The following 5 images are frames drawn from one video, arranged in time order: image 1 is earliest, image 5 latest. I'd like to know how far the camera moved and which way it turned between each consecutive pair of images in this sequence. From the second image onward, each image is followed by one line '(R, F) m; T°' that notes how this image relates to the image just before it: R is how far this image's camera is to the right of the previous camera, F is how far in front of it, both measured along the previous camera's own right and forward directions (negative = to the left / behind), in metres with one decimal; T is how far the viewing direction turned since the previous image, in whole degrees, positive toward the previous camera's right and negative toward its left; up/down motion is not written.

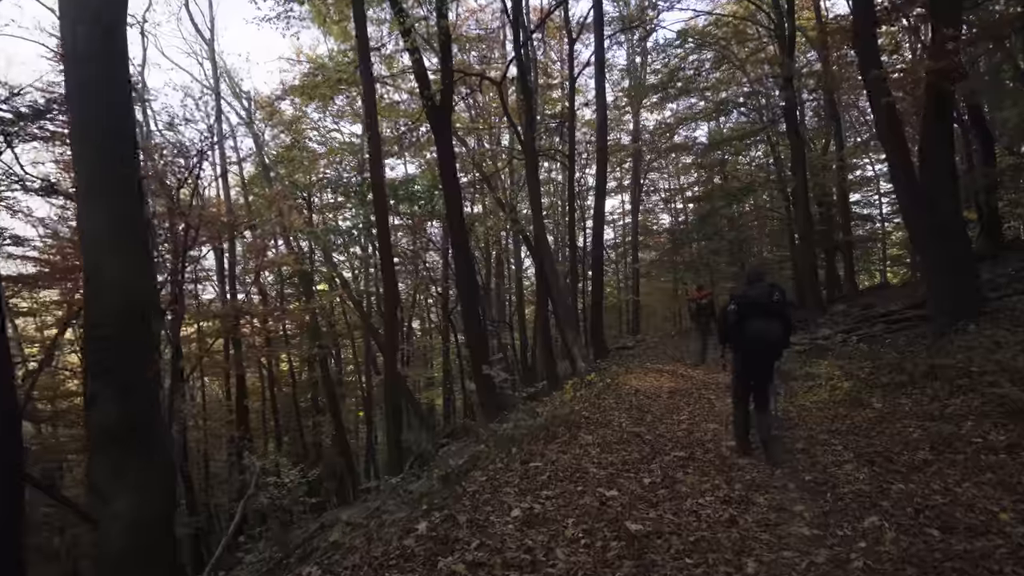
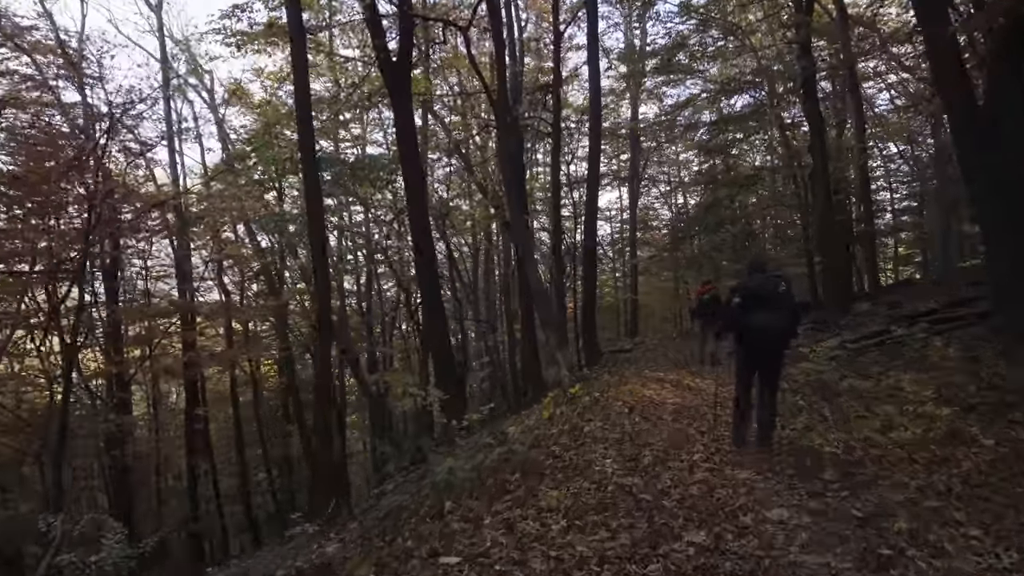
(+0.4, +2.0) m; 0°
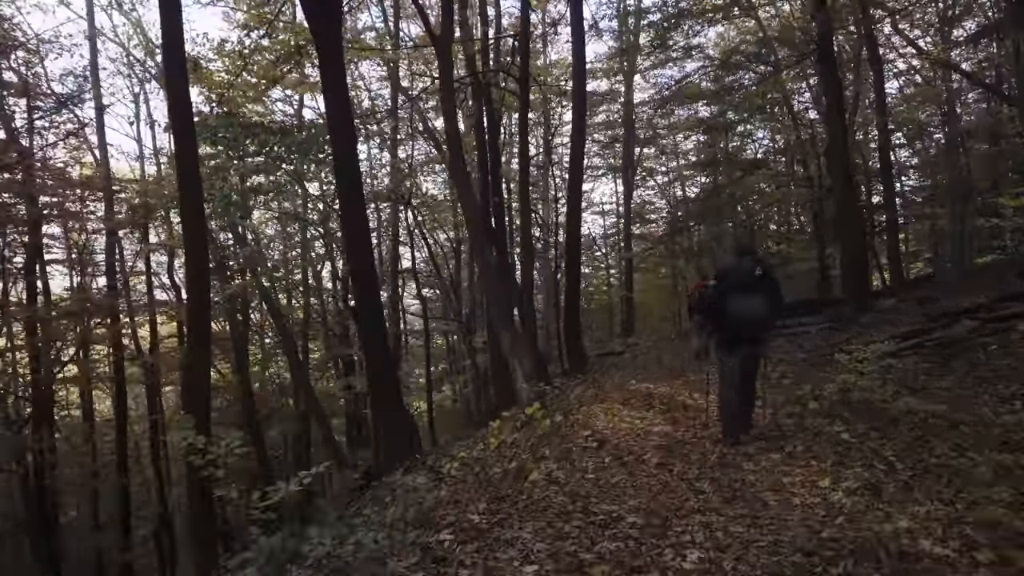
(+0.5, +2.0) m; 0°
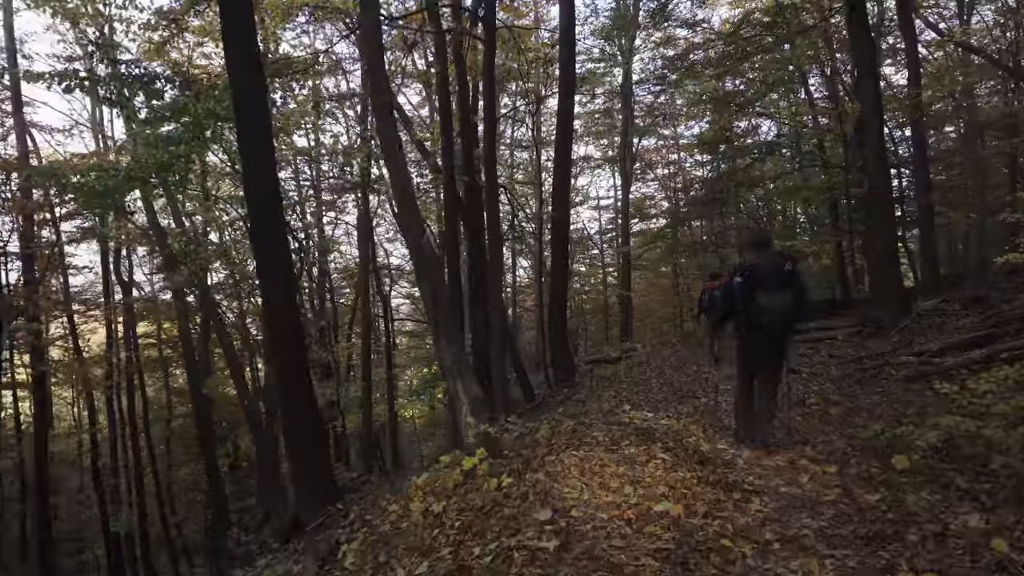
(+0.3, +1.9) m; 0°
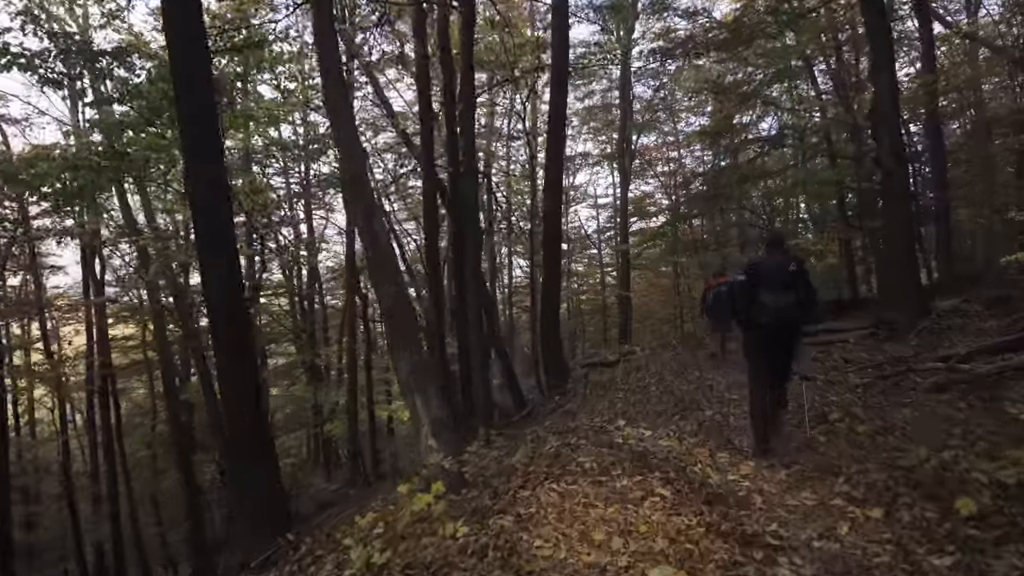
(+0.2, +0.8) m; 0°
